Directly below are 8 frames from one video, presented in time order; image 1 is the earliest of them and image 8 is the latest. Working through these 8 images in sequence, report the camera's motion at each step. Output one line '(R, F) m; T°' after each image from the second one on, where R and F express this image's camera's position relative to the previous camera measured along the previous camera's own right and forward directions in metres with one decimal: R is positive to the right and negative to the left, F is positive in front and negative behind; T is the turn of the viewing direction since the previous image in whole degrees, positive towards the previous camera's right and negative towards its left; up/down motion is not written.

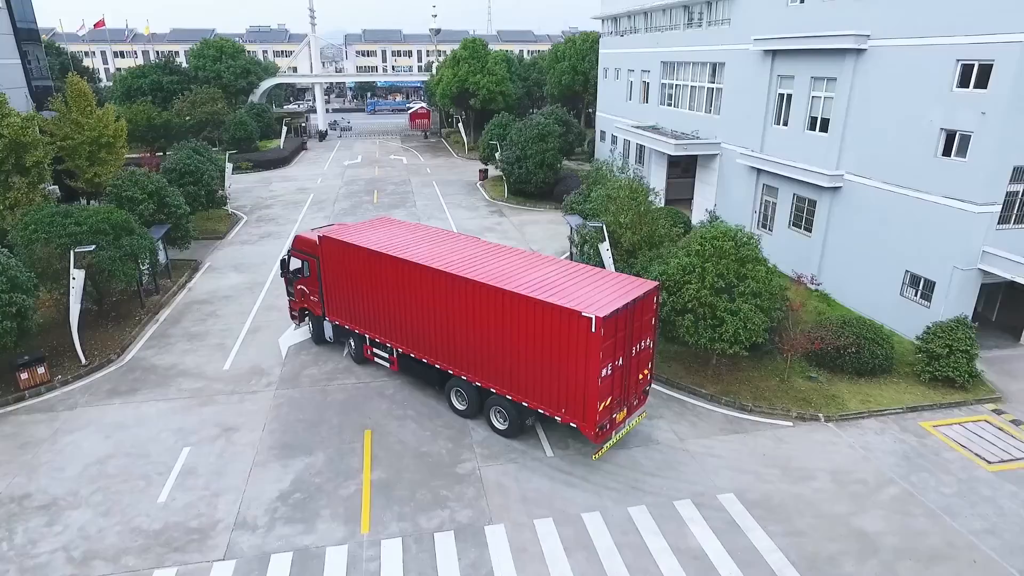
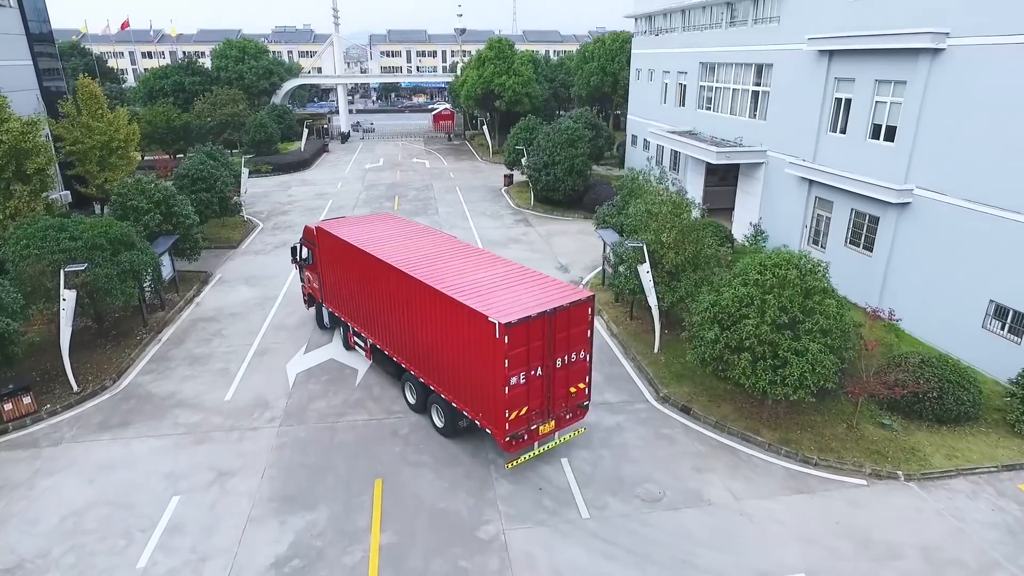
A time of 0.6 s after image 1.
(-0.2, +1.4) m; -2°
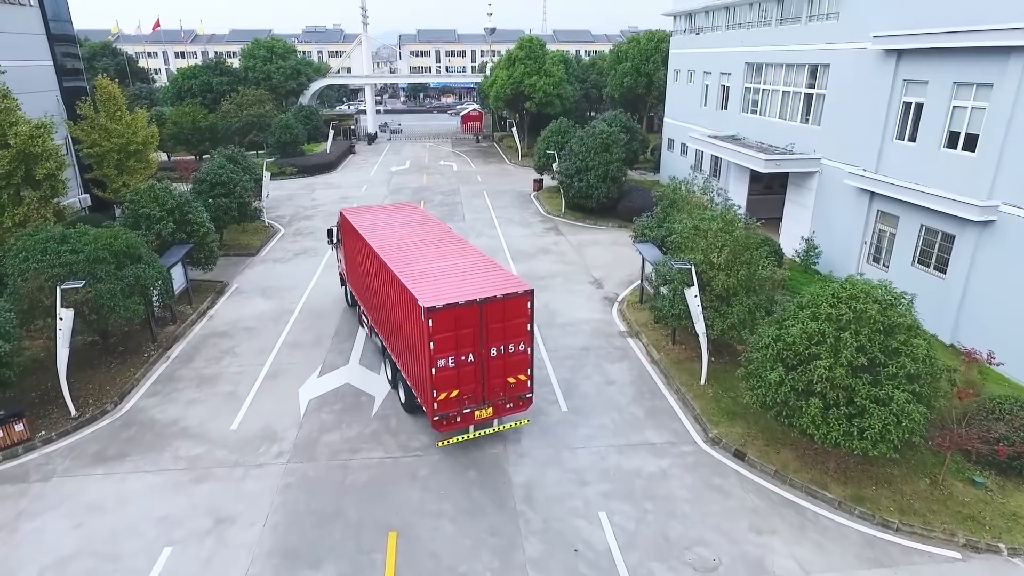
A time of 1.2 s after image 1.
(-0.1, +1.2) m; -2°
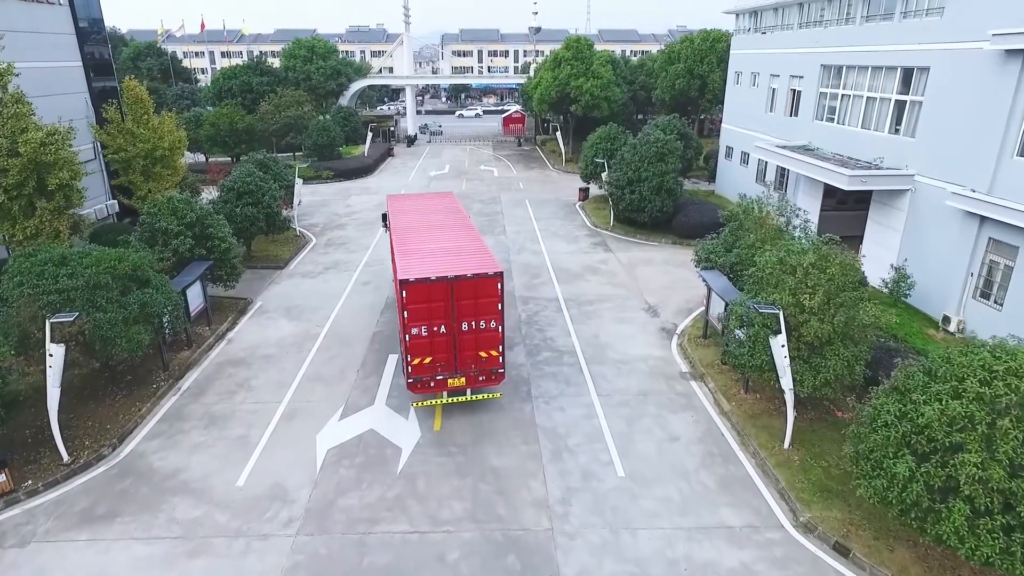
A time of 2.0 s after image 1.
(-0.2, +1.7) m; -3°
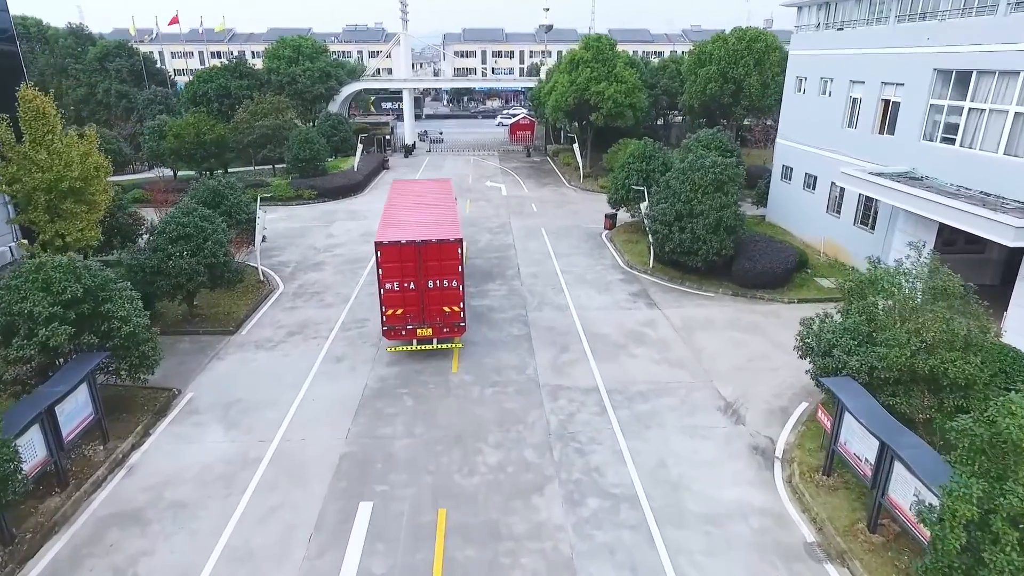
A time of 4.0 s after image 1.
(-0.5, +4.7) m; 0°
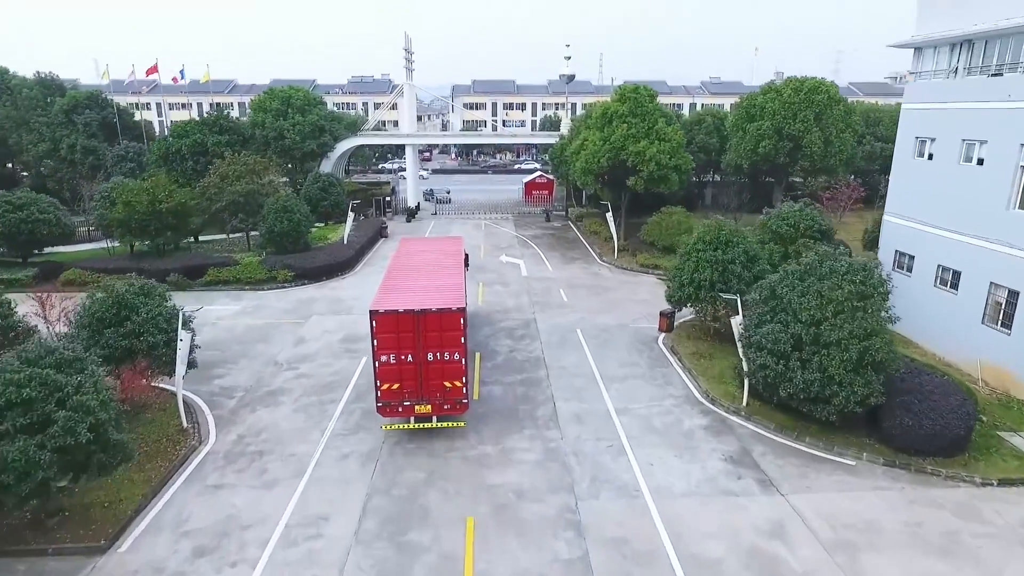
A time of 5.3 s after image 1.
(-0.6, +5.7) m; -1°
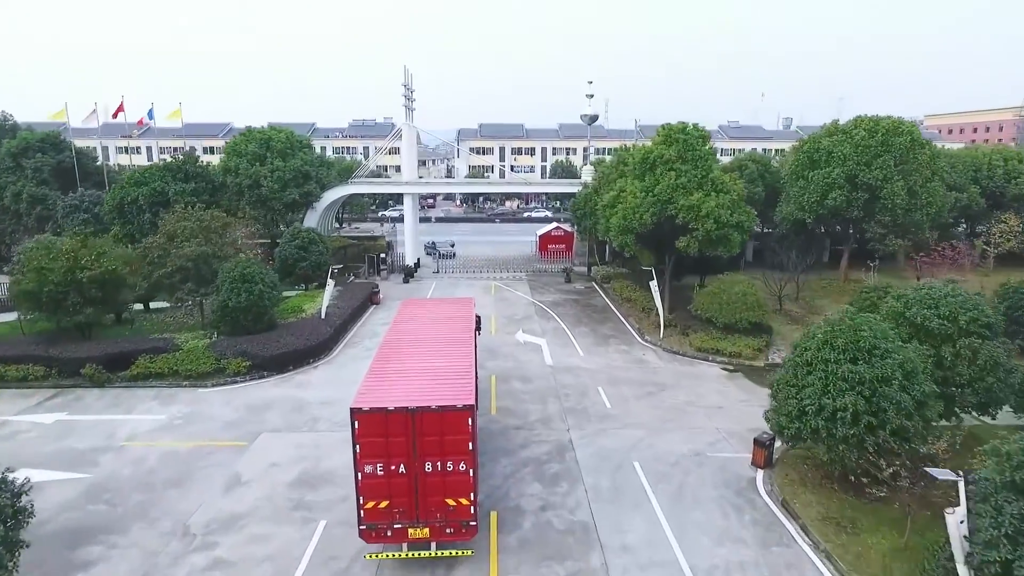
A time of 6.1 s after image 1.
(-0.6, +5.6) m; 0°
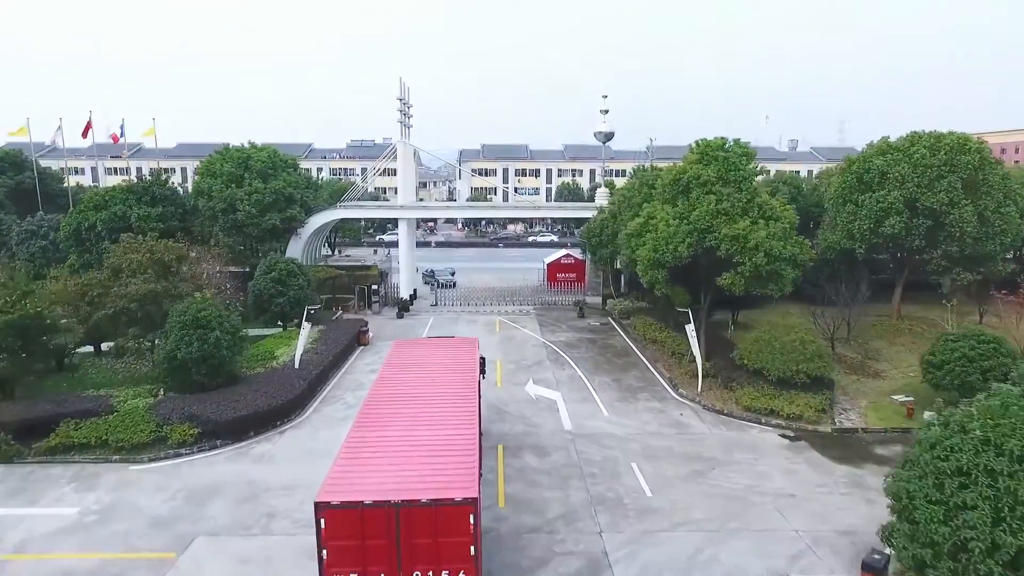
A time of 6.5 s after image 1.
(-0.3, +3.5) m; 0°
